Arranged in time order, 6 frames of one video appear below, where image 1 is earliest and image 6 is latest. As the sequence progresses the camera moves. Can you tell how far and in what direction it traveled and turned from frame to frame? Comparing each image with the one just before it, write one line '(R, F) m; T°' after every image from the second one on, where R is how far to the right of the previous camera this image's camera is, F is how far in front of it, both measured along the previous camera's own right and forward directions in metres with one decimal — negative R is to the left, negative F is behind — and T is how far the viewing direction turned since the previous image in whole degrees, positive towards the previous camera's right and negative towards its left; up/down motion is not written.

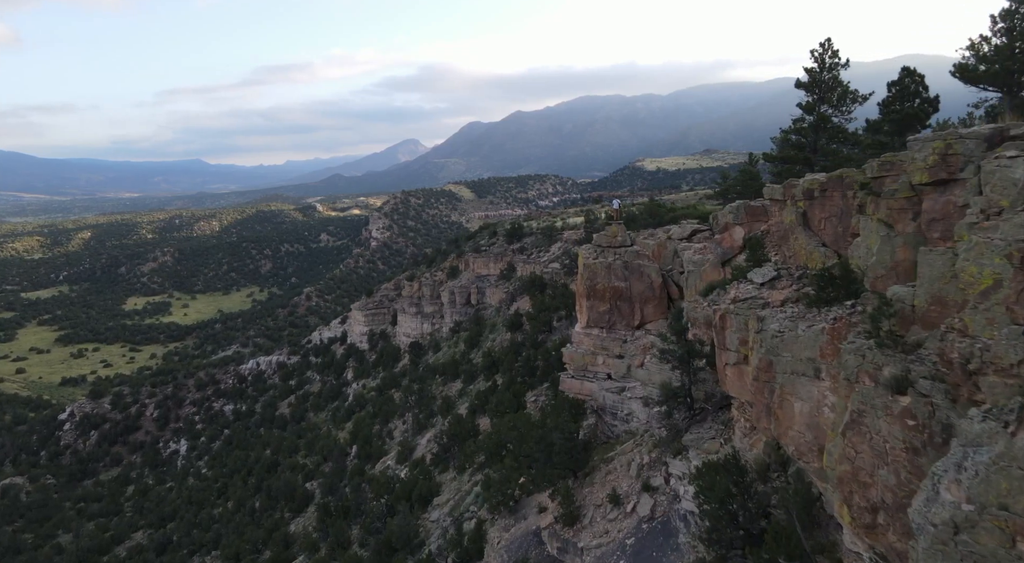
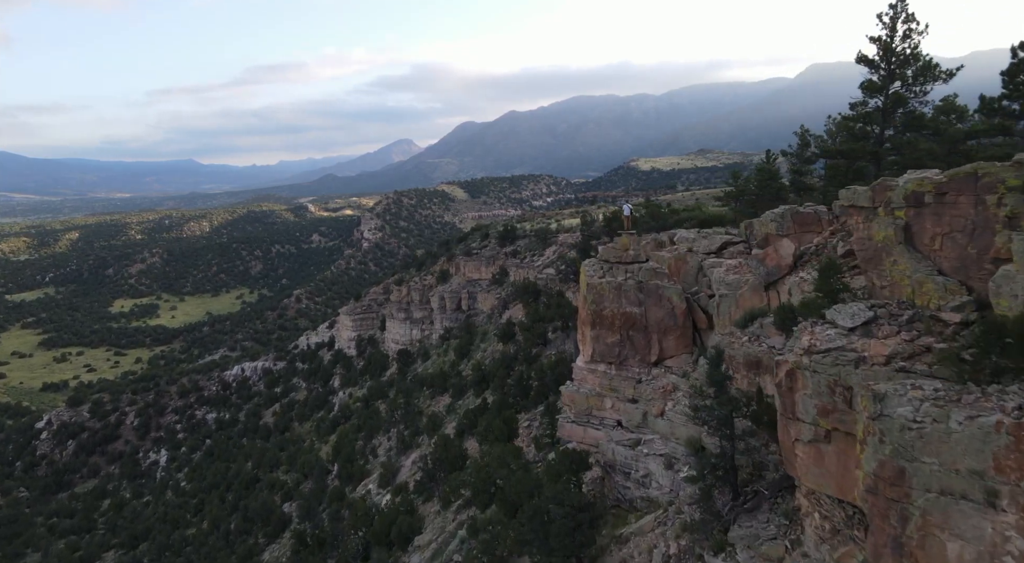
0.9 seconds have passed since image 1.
(+0.1, +1.9) m; +1°
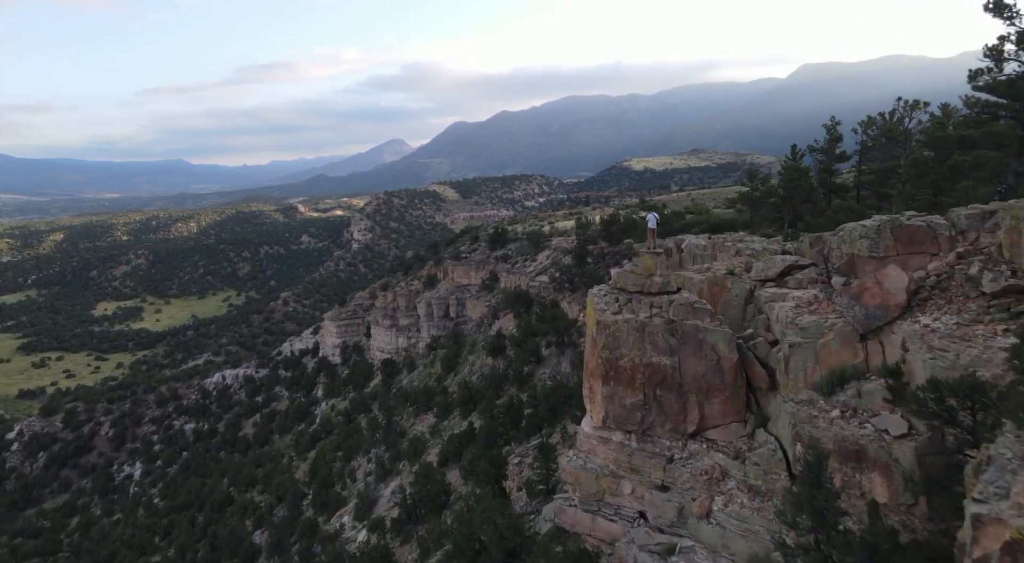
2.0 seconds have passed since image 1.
(+0.1, +2.2) m; +1°
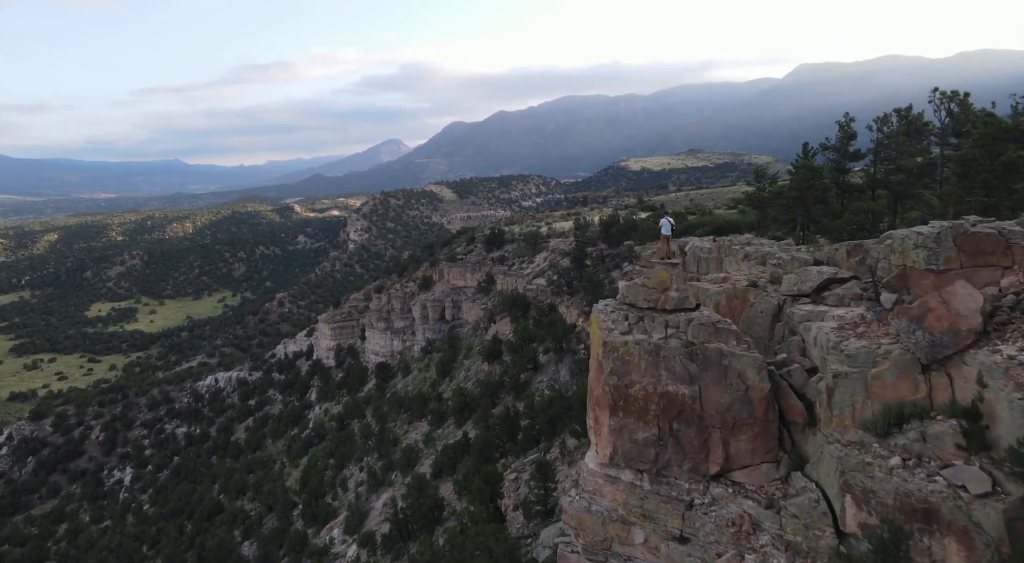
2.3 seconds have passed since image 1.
(0.0, +0.8) m; 0°
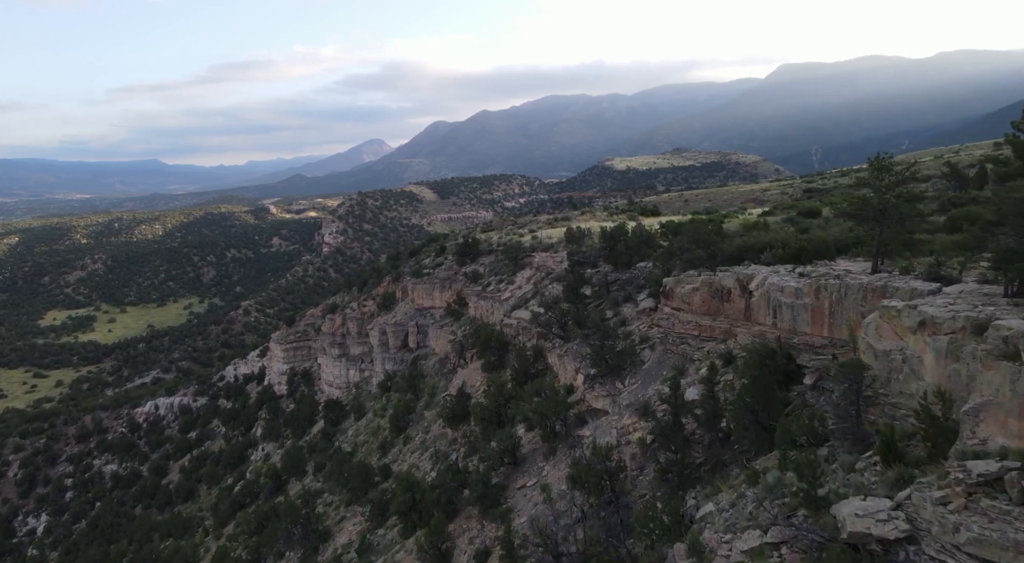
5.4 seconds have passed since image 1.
(+0.3, +6.7) m; +1°
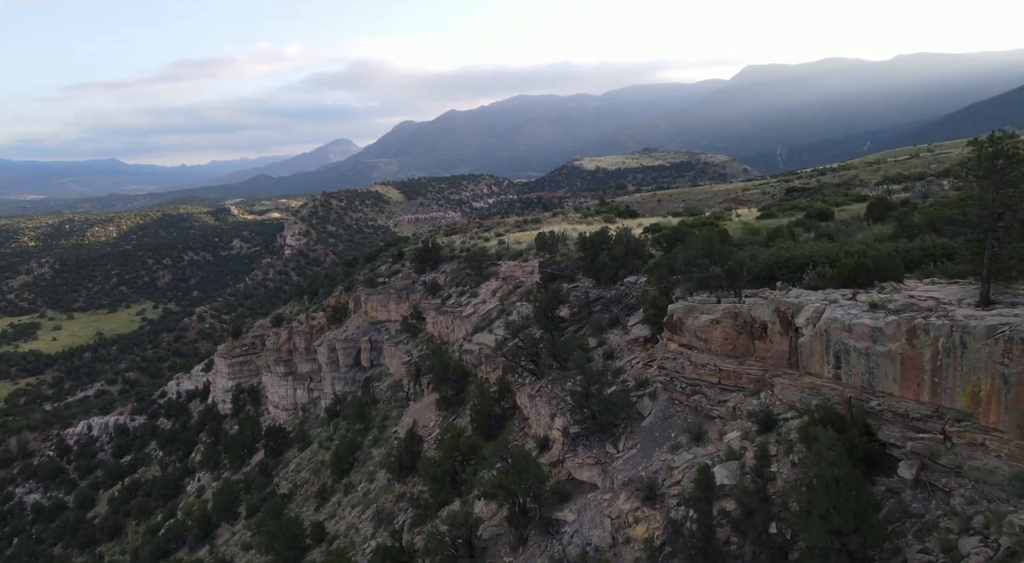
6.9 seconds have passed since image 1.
(+0.2, +3.4) m; +3°
